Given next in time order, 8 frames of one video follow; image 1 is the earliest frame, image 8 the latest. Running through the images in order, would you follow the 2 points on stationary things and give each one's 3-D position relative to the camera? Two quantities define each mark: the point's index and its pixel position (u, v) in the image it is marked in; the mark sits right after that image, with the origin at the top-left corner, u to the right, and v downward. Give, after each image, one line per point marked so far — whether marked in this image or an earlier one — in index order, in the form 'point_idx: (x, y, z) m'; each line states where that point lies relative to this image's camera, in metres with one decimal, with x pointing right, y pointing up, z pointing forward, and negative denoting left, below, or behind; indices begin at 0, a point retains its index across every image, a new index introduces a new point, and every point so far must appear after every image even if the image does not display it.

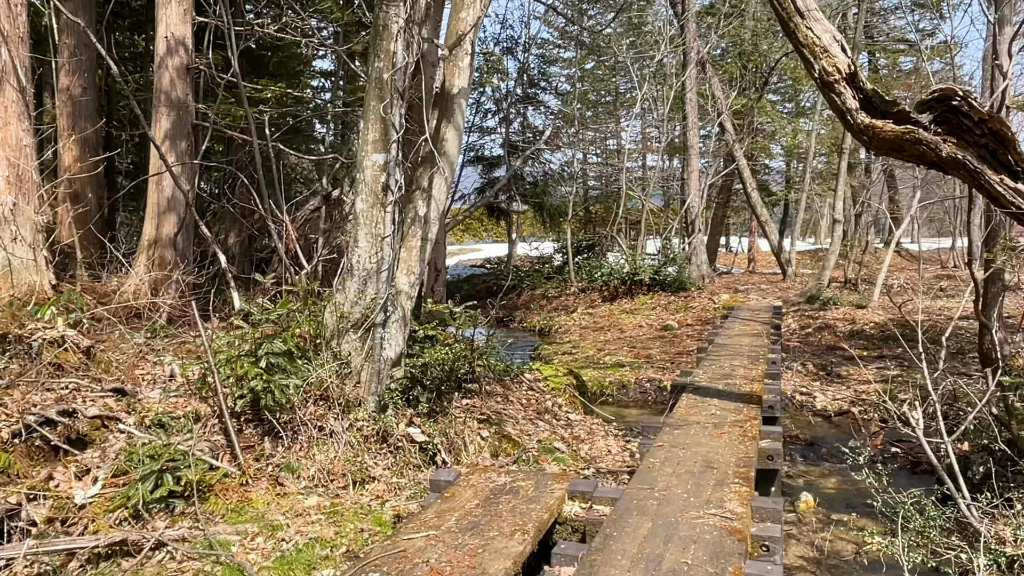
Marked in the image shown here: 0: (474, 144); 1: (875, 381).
0: (-0.8, +3.2, +17.7) m
1: (+3.6, -0.9, +8.0) m
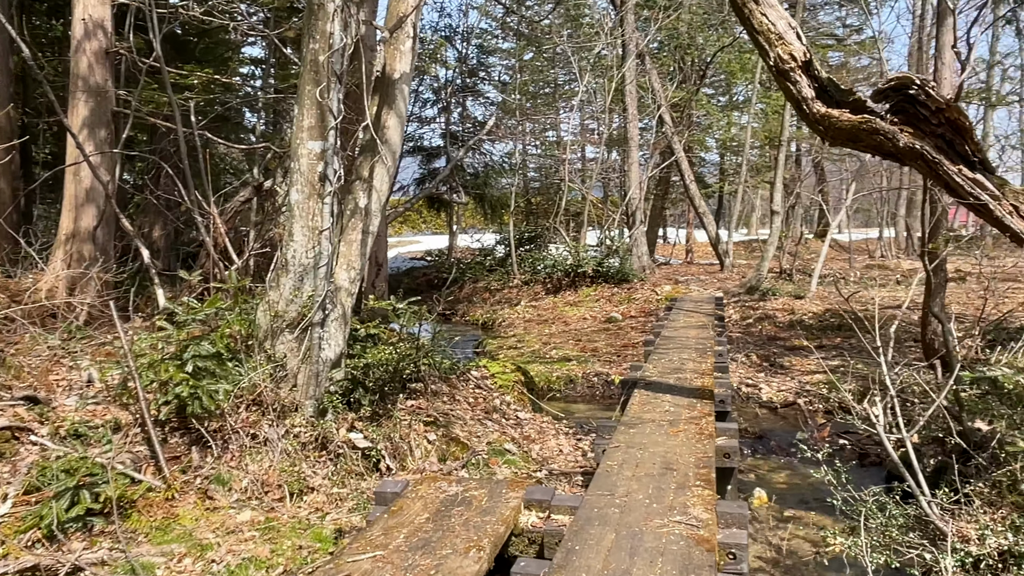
0: (-2.1, +3.3, +17.3) m
1: (+3.1, -0.8, +8.0) m
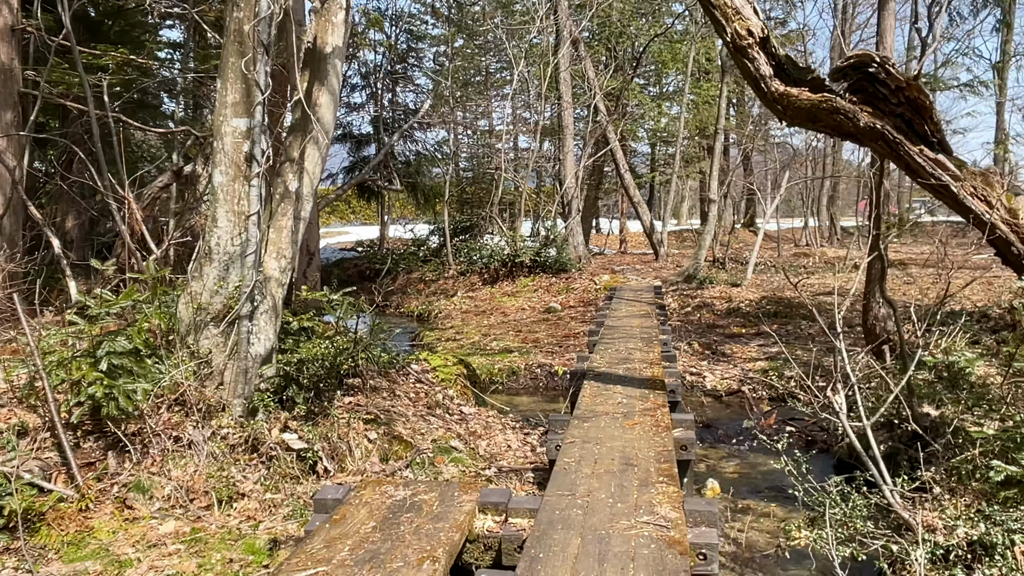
0: (-3.5, +3.5, +16.7) m
1: (+2.5, -0.7, +8.0) m
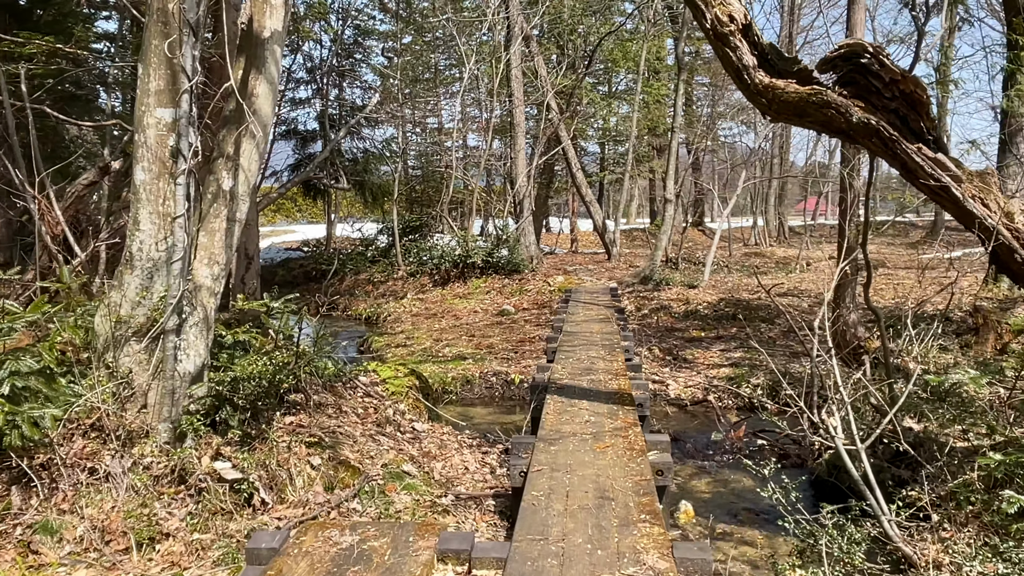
0: (-4.5, +3.4, +16.1) m
1: (+2.0, -0.7, +7.8) m
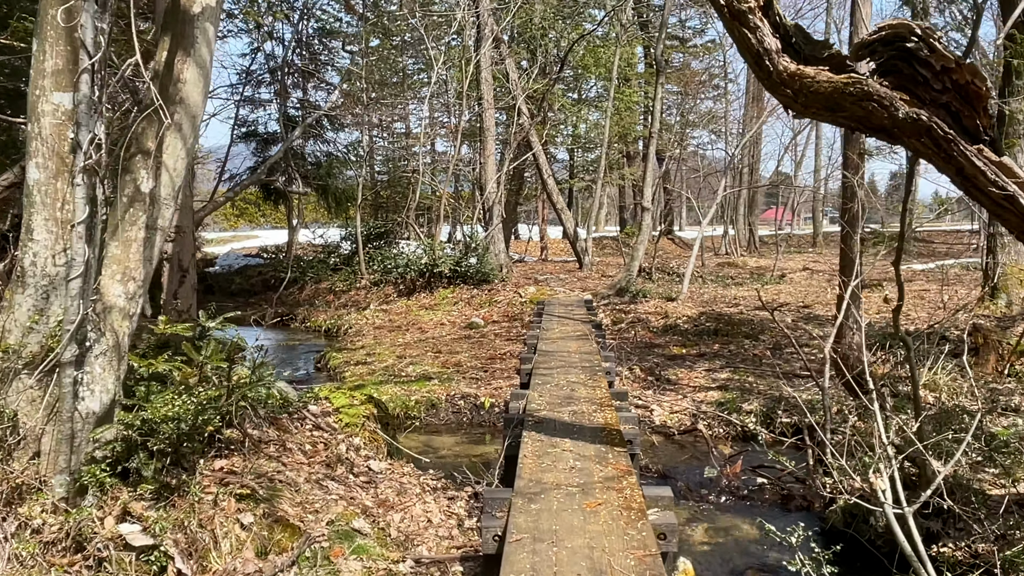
0: (-5.1, +3.3, +15.3) m
1: (+1.8, -0.9, +7.2) m
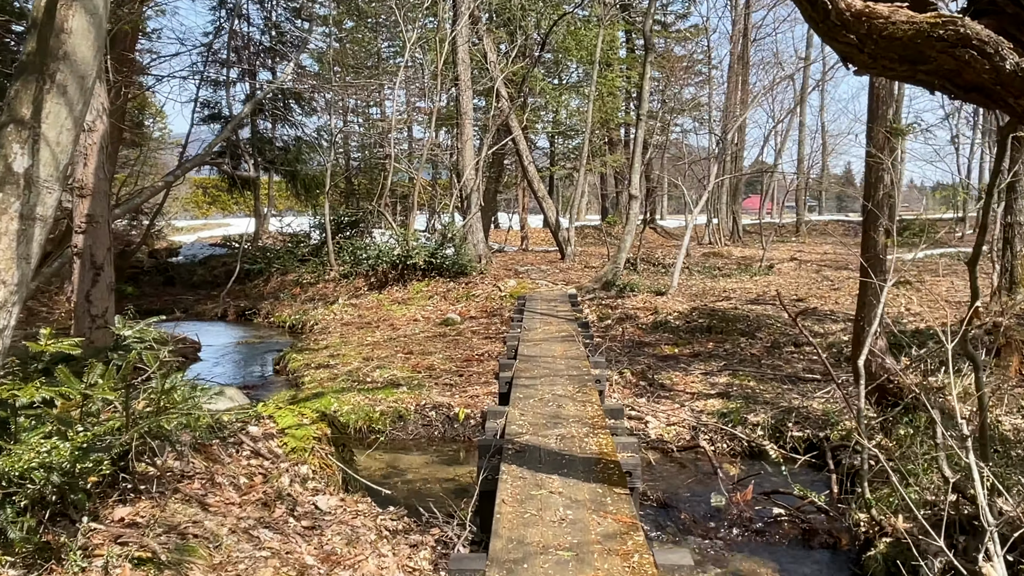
0: (-5.5, +3.4, +14.3) m
1: (+1.6, -0.8, +6.5) m
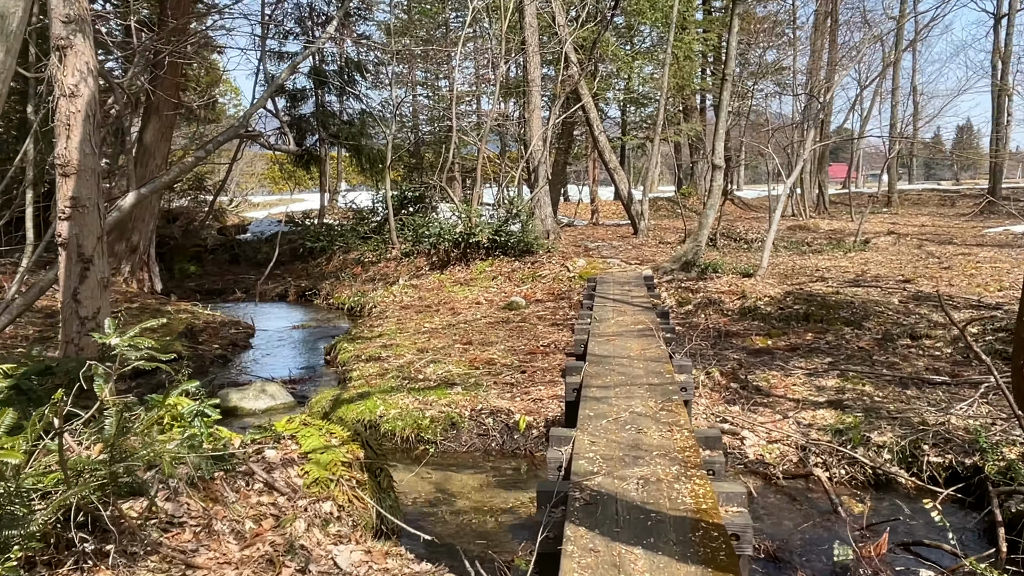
0: (-4.3, +3.7, +13.8) m
1: (+2.1, -0.8, +5.5) m
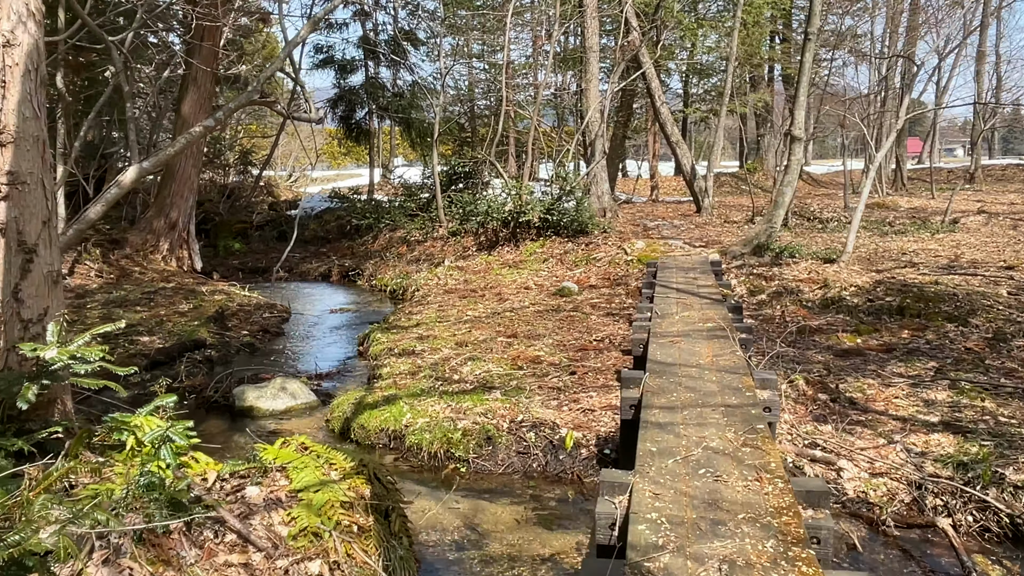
0: (-3.4, +4.1, +13.1) m
1: (+2.3, -0.7, +4.5) m
